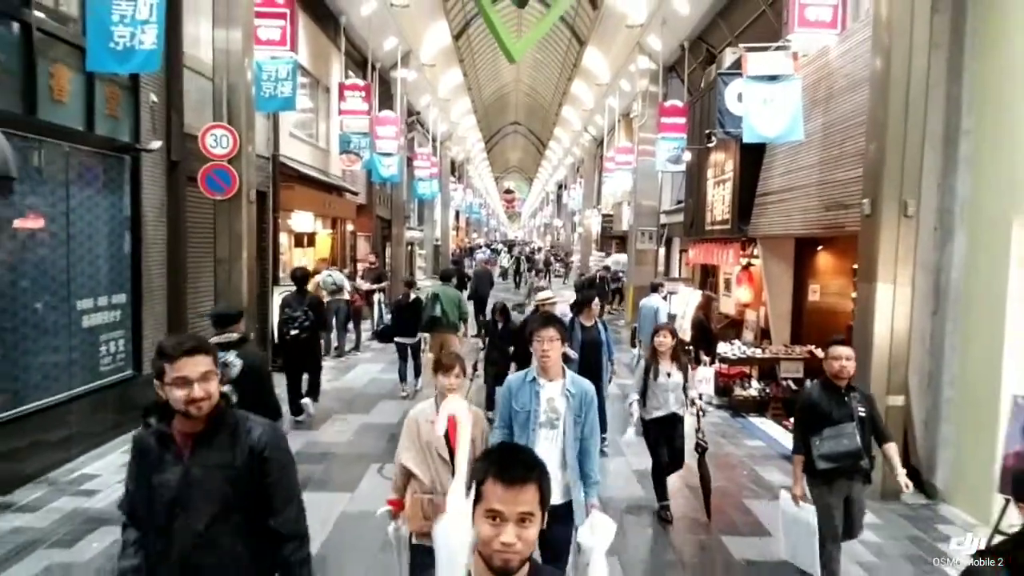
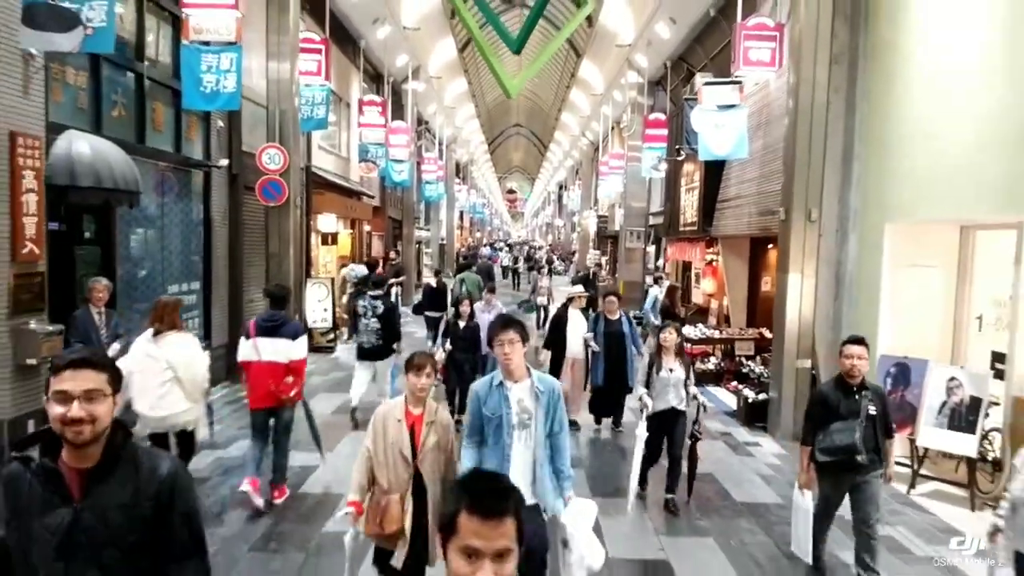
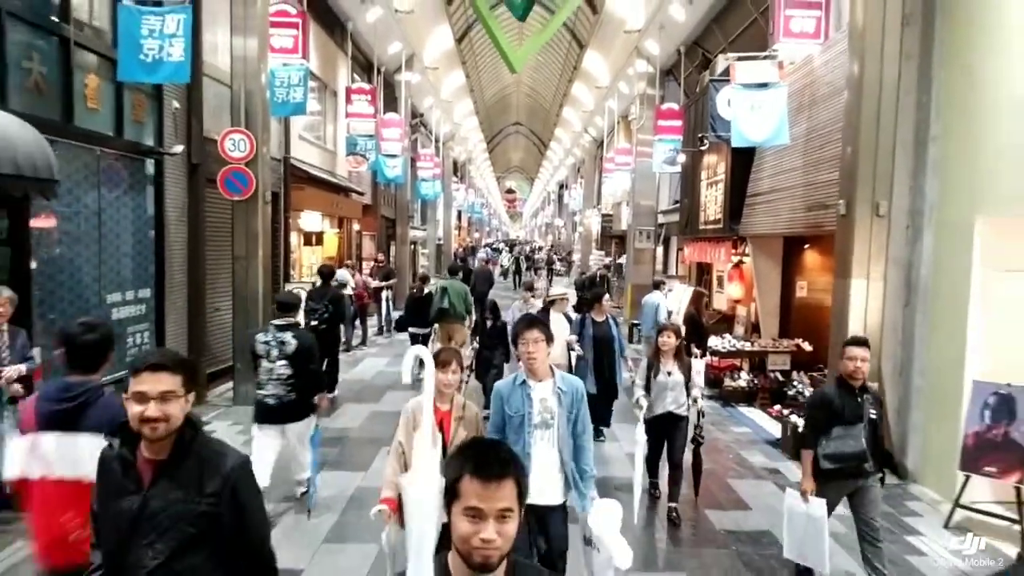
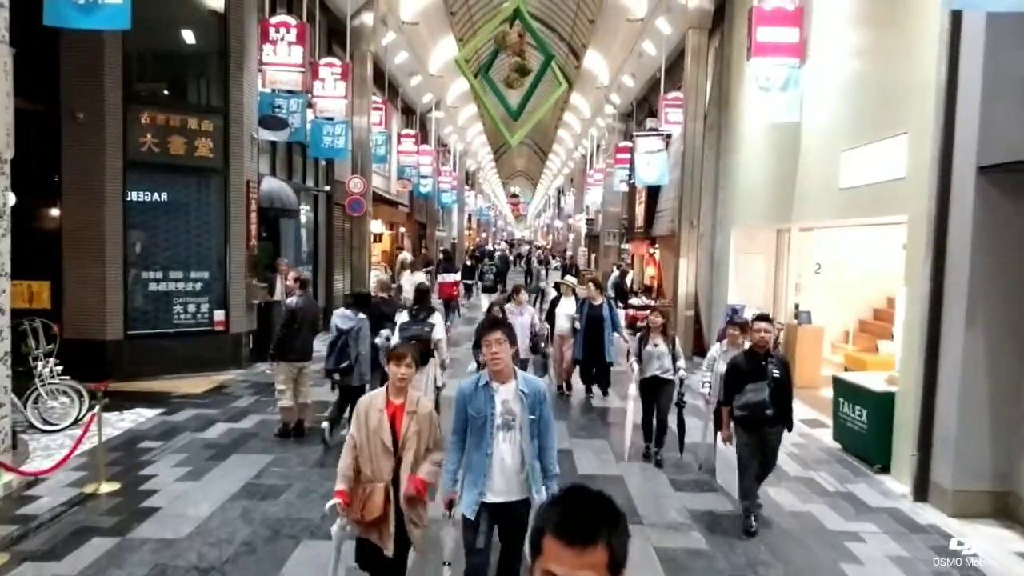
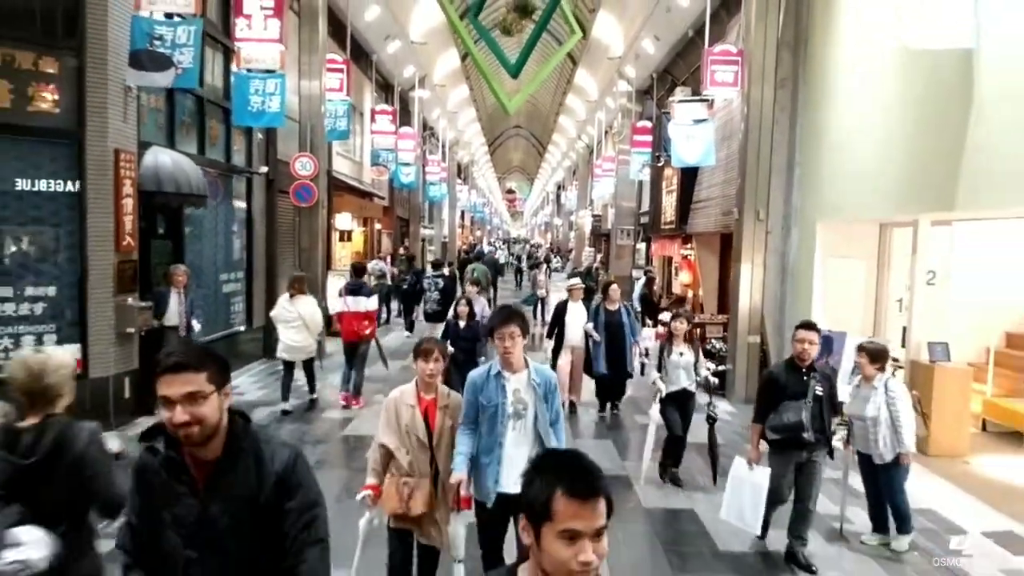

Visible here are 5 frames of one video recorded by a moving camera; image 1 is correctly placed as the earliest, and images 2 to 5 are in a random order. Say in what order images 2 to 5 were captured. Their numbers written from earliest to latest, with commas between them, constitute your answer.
3, 2, 5, 4
